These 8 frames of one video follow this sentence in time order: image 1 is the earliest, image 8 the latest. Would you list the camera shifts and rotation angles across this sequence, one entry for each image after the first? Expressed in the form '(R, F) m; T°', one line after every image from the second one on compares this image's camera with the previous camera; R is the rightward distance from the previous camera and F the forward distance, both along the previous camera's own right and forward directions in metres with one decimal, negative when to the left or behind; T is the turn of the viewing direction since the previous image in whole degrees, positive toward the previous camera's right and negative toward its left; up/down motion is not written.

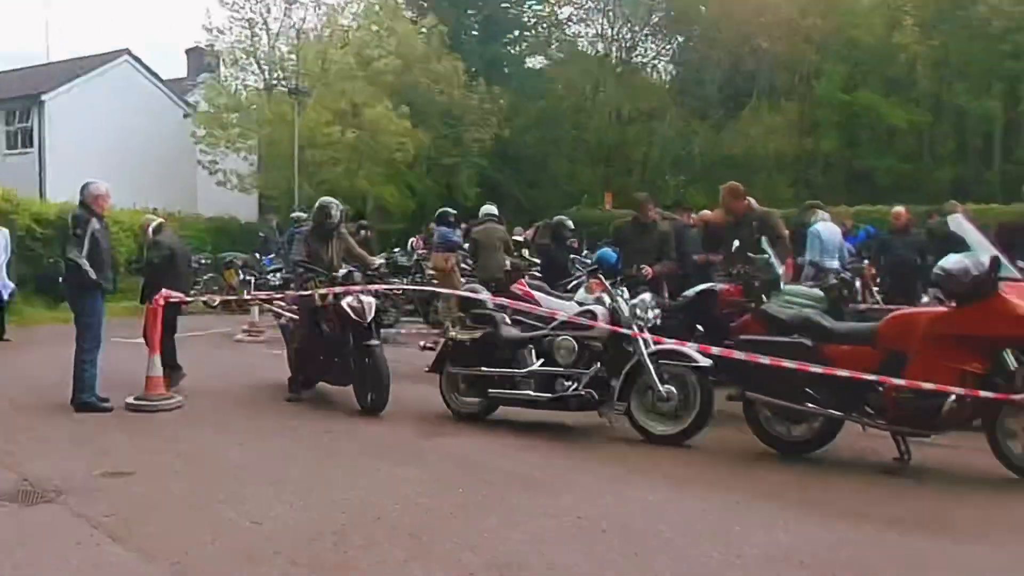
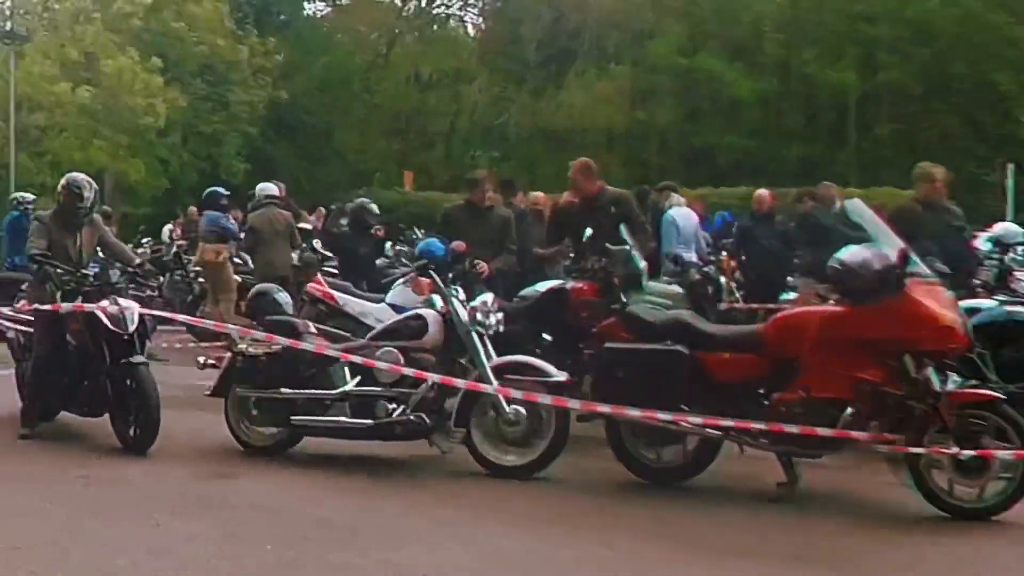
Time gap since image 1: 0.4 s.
(-0.2, +1.6) m; +10°
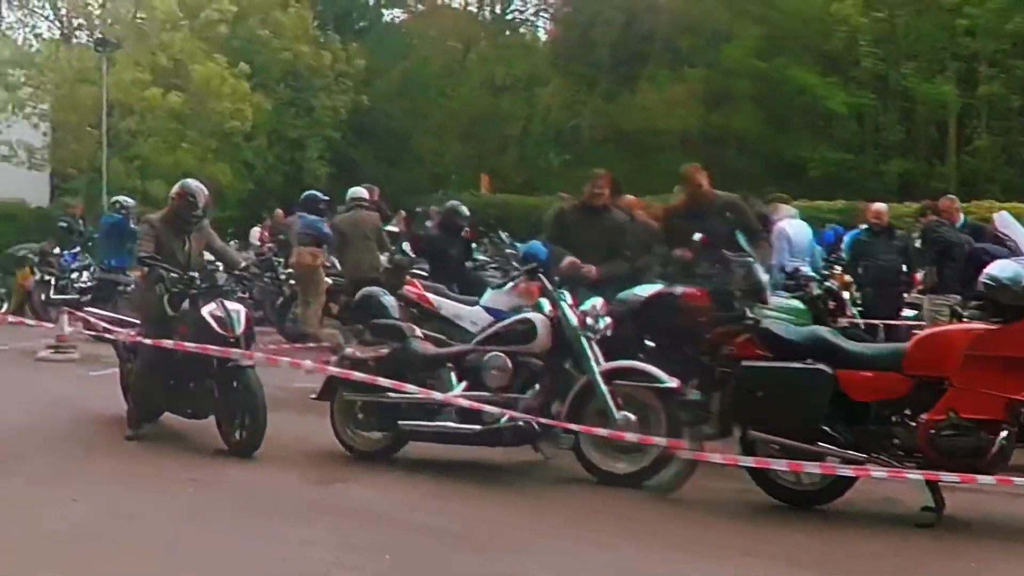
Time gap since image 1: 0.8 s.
(-0.1, +0.1) m; -3°
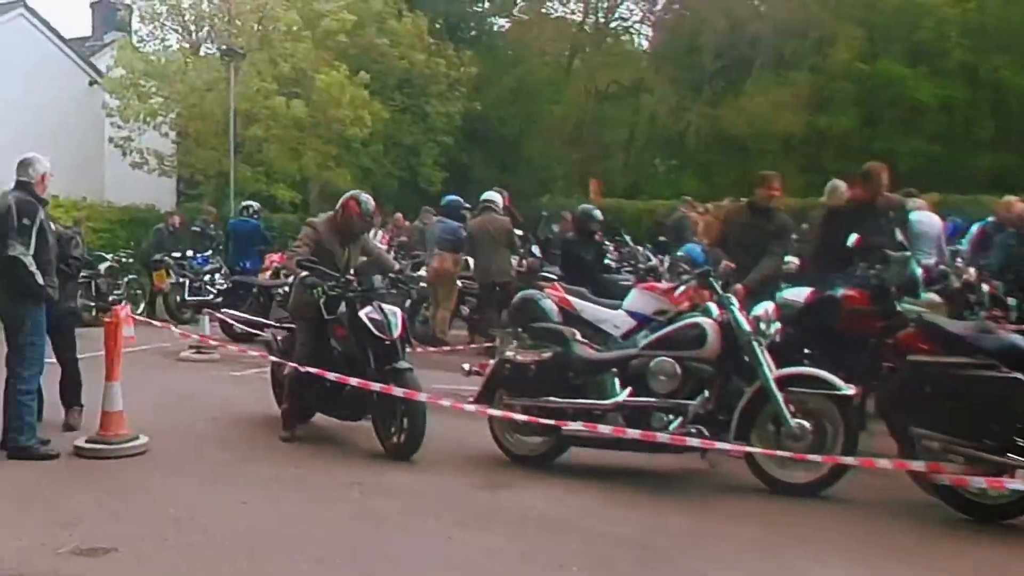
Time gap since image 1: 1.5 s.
(-0.2, +0.1) m; -5°
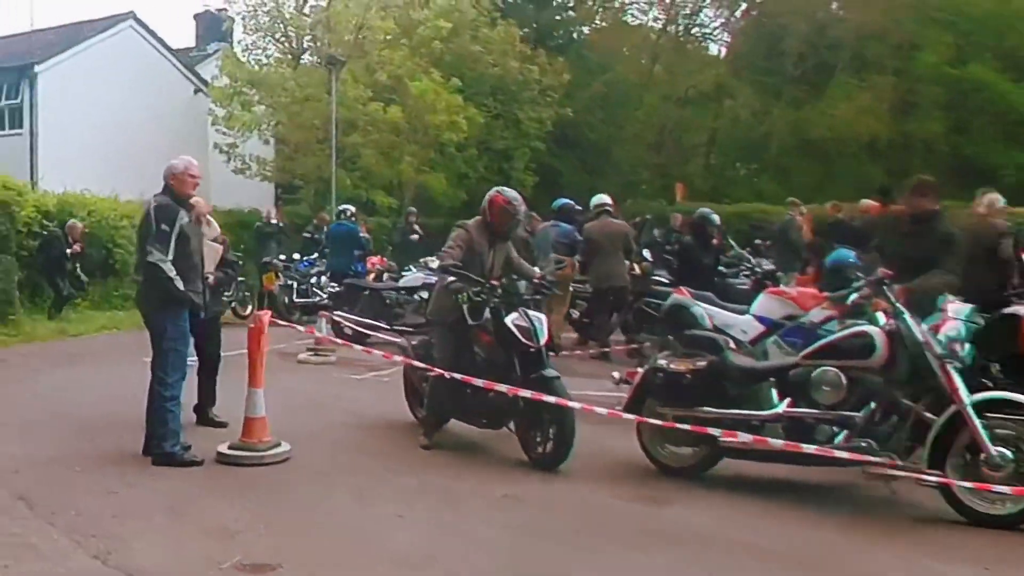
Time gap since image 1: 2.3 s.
(-0.2, +0.2) m; -4°
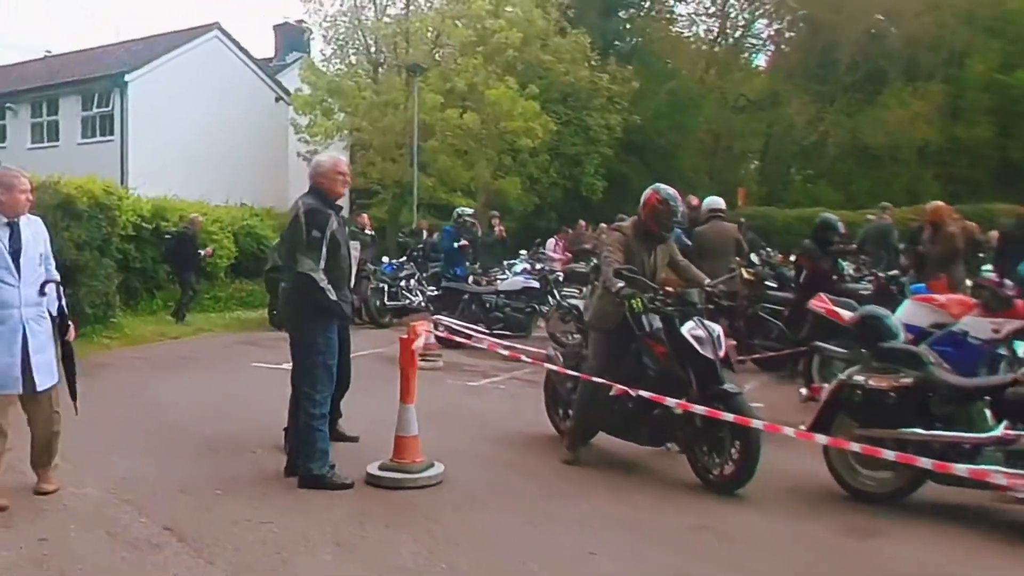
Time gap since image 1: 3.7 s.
(-0.4, +0.5) m; -3°
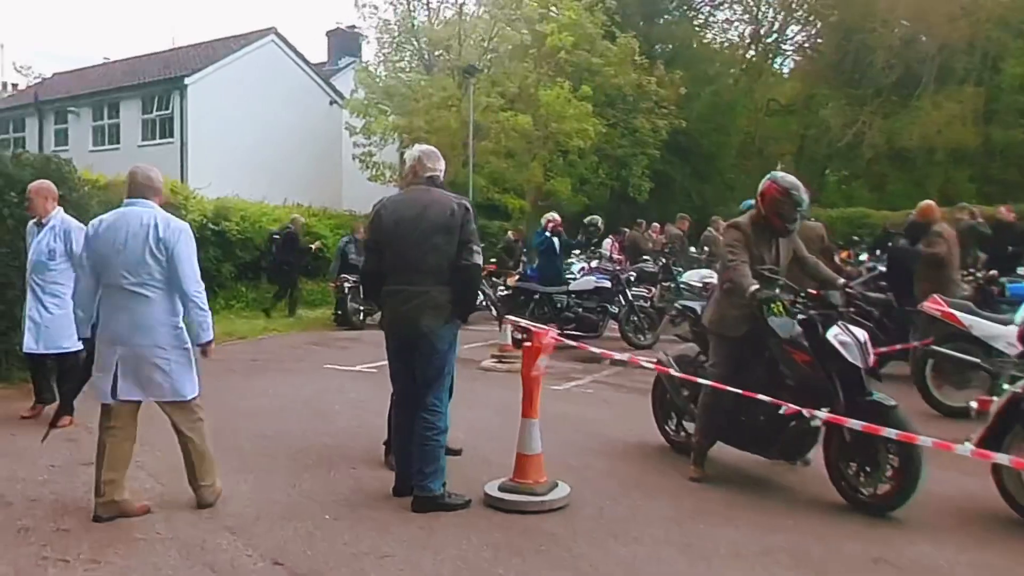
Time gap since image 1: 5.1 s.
(-0.3, +0.6) m; -2°
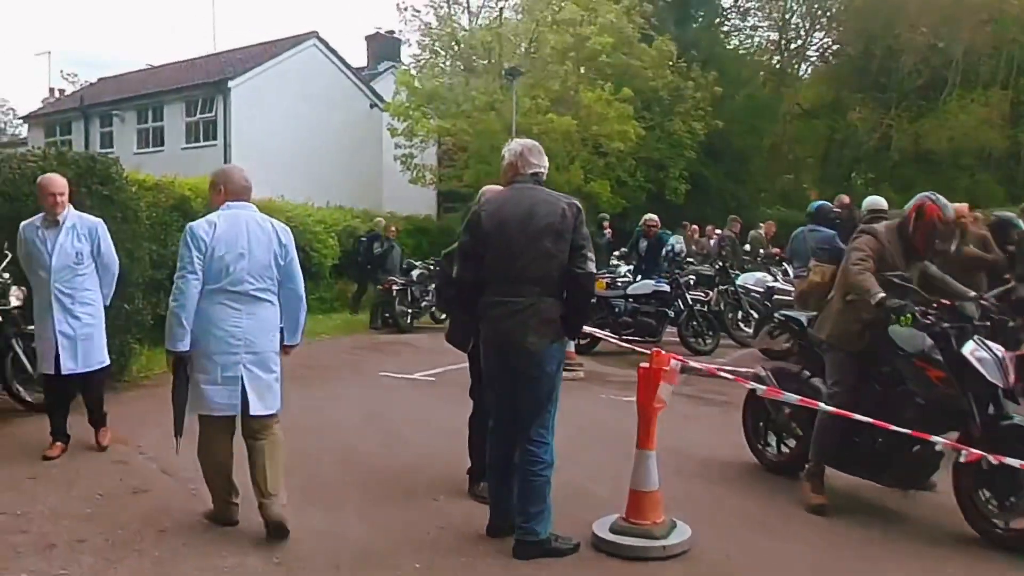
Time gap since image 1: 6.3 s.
(-0.2, +0.6) m; -2°
